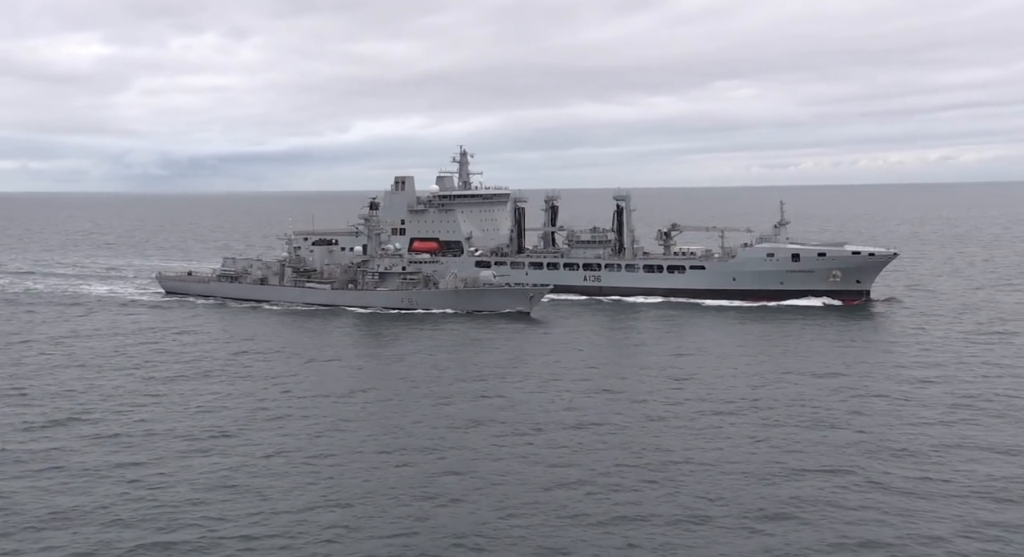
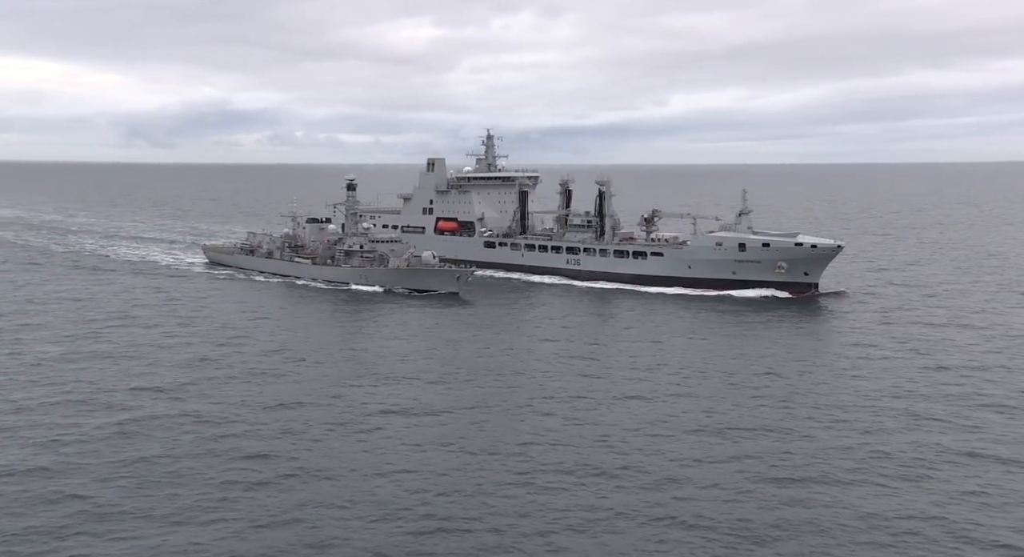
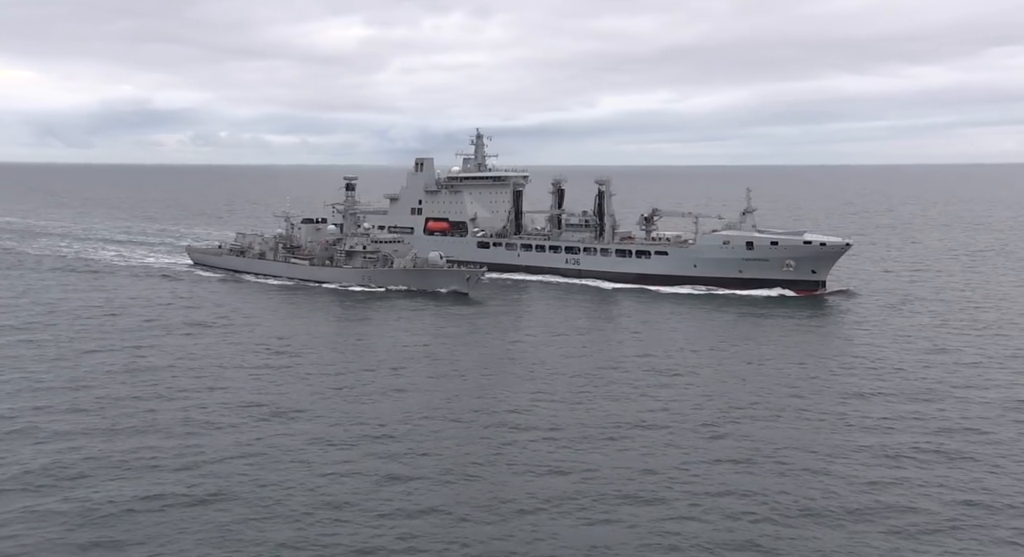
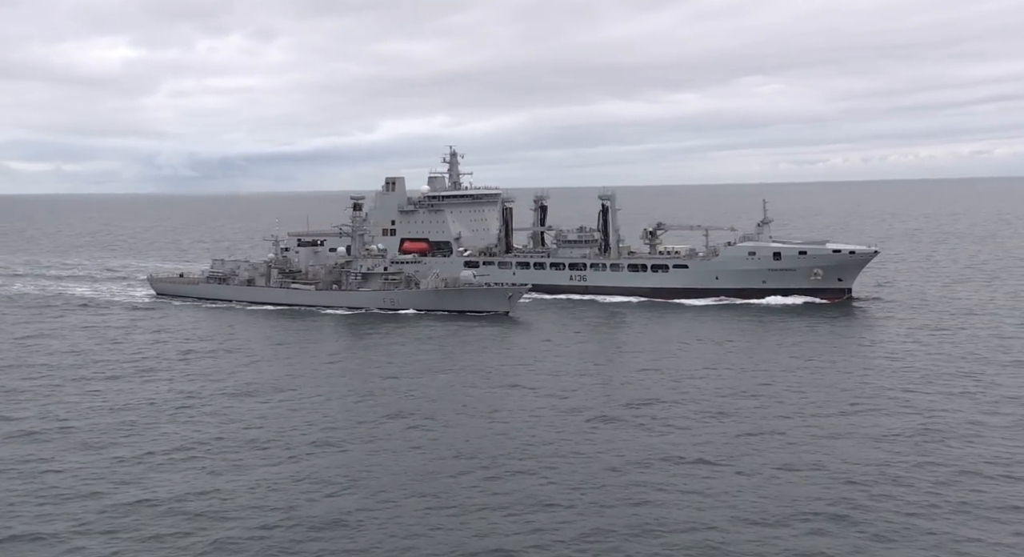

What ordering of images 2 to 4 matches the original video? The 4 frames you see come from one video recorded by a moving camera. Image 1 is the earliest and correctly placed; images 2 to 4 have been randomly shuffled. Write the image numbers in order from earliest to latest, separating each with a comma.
4, 3, 2
